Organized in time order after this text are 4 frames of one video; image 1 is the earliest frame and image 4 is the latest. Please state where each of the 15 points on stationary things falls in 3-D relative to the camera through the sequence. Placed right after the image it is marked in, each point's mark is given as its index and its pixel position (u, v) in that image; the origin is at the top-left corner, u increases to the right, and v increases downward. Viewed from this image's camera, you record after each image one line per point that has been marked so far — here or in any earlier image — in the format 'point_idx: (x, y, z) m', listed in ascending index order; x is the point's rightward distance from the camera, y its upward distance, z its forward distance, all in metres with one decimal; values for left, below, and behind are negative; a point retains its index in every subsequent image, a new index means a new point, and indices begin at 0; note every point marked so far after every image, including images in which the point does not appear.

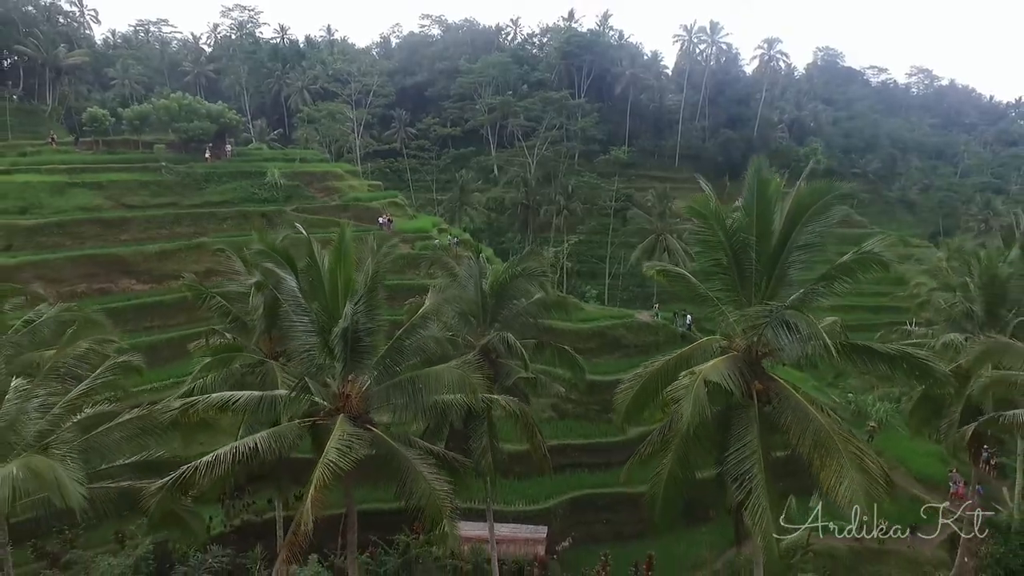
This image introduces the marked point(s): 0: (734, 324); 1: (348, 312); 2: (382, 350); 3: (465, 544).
0: (+2.6, -0.4, +7.5) m
1: (-1.9, -0.3, +7.4) m
2: (-1.6, -0.7, +7.9) m
3: (-1.0, -5.5, +13.6) m
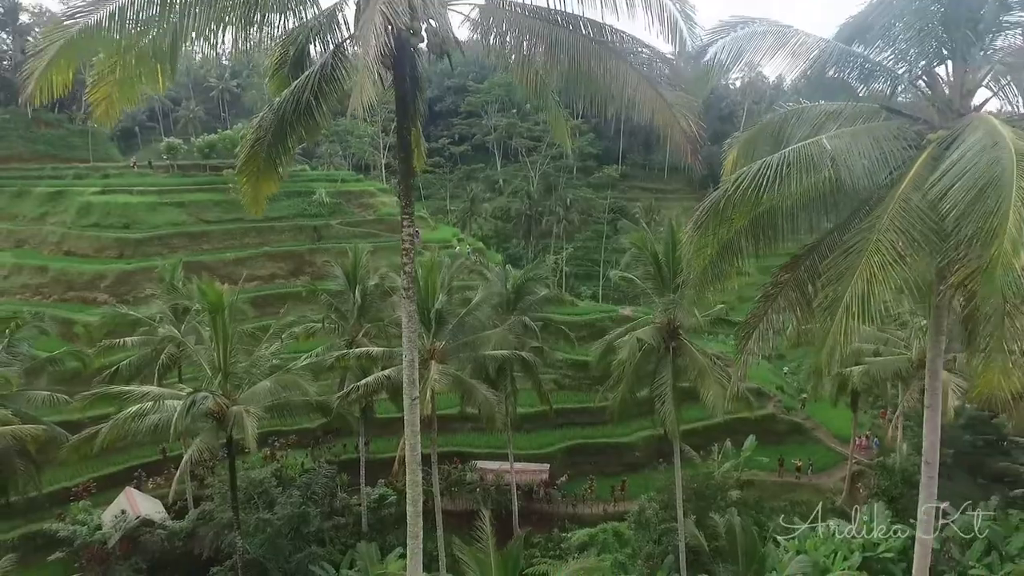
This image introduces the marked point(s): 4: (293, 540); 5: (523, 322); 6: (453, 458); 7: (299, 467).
0: (+3.0, -0.4, +12.9) m
1: (-1.5, -0.3, +12.8) m
2: (-1.2, -0.7, +13.2) m
3: (-0.7, -5.5, +18.9) m
4: (-5.1, -6.0, +14.9) m
5: (+0.3, -0.9, +15.9) m
6: (-1.8, -5.3, +19.7) m
7: (-6.0, -5.1, +18.0) m
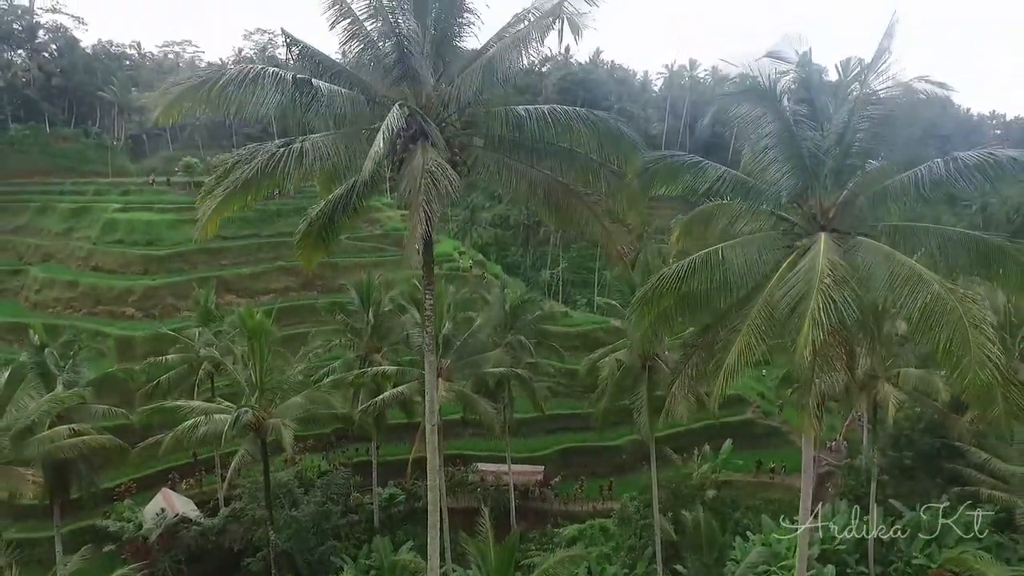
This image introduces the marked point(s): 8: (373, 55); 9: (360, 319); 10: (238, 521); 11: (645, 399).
0: (+2.9, -1.0, +14.8) m
1: (-1.6, -0.9, +14.7) m
2: (-1.3, -1.3, +15.2) m
3: (-0.7, -6.1, +20.9) m
4: (-5.2, -6.6, +16.9) m
5: (+0.2, -1.5, +17.8) m
6: (-1.9, -5.9, +21.6) m
7: (-6.1, -5.7, +19.9) m
8: (-1.7, +2.6, +7.5) m
9: (-4.4, -0.9, +18.2) m
10: (-7.5, -6.3, +17.3) m
11: (+3.0, -2.5, +14.4) m
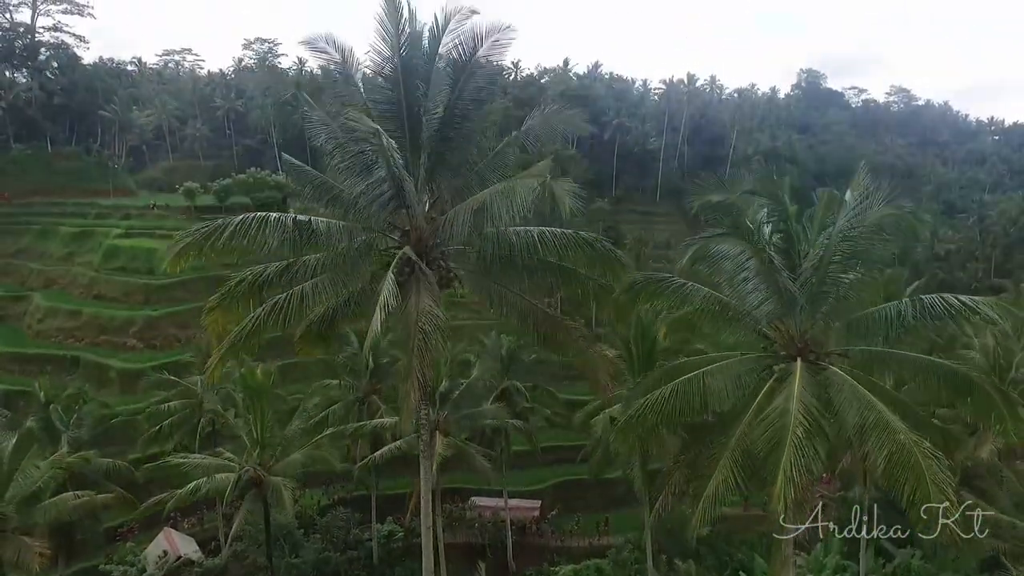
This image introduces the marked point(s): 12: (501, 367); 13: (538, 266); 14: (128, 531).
0: (+2.8, -2.3, +15.1) m
1: (-1.7, -2.2, +15.0) m
2: (-1.4, -2.6, +15.5) m
3: (-0.8, -7.4, +21.2) m
4: (-5.3, -7.9, +17.1) m
5: (+0.1, -2.8, +18.1) m
6: (-2.0, -7.2, +21.9) m
7: (-6.2, -7.0, +20.2) m
8: (-1.8, +1.3, +7.8) m
9: (-4.5, -2.2, +18.5) m
10: (-7.6, -7.6, +17.5) m
11: (+2.9, -3.8, +14.7) m
12: (-0.4, -2.3, +18.3) m
13: (+0.3, +0.4, +7.9) m
14: (-11.5, -7.3, +19.1) m
